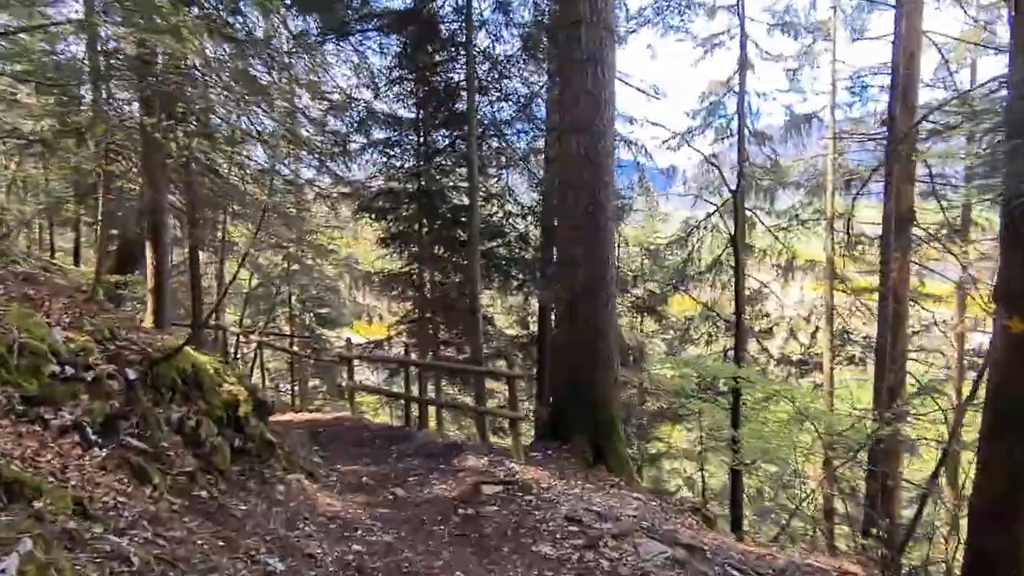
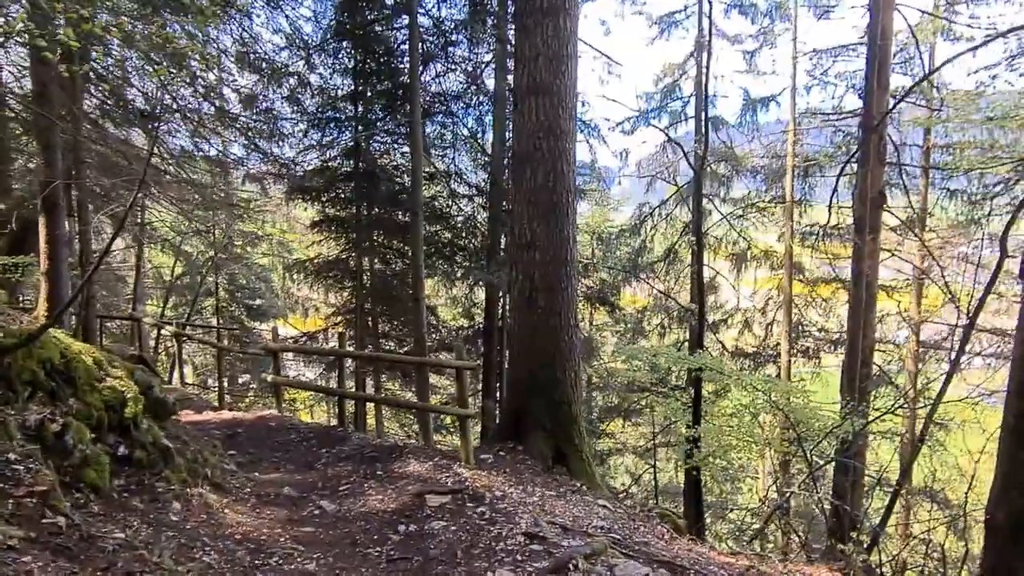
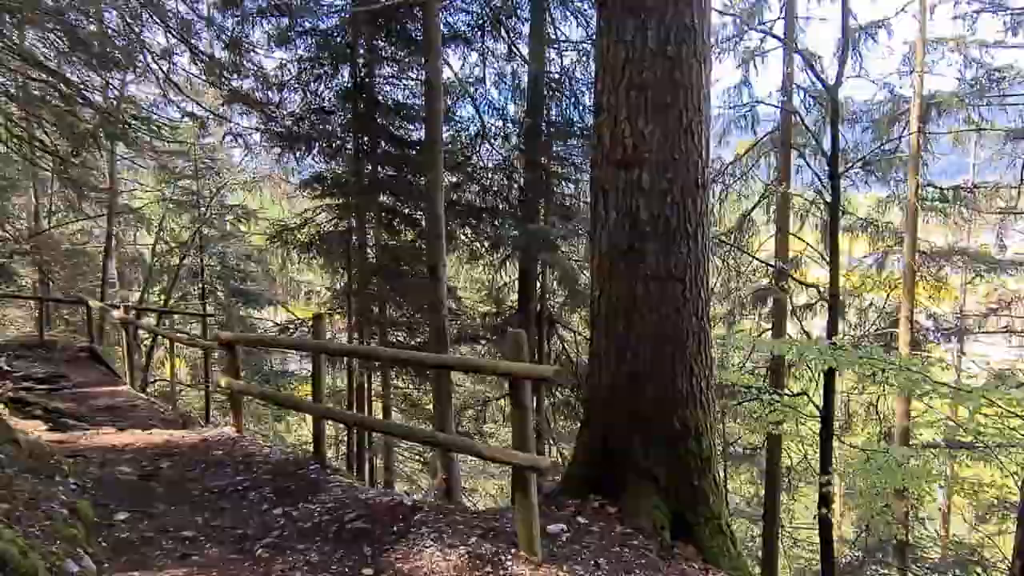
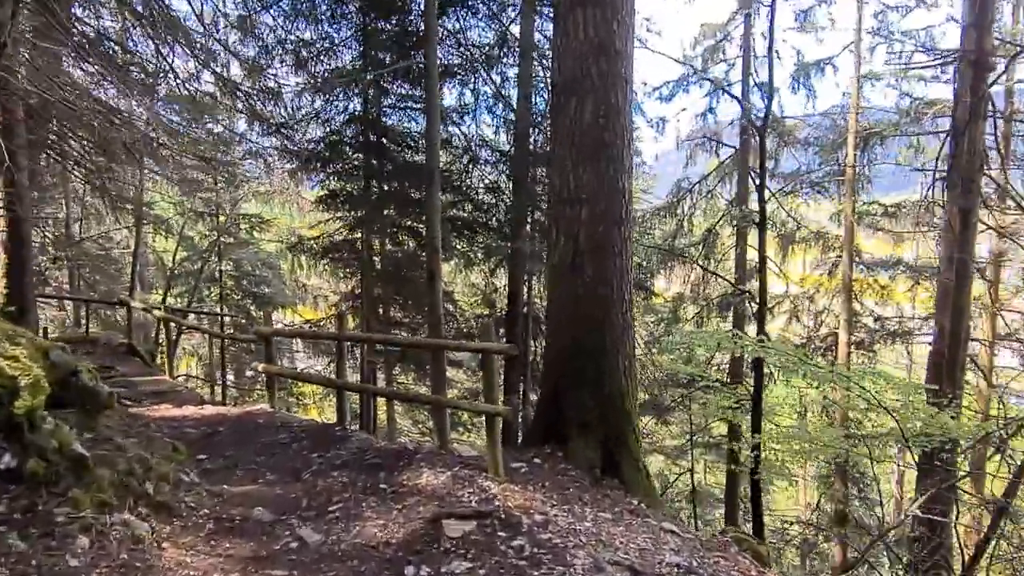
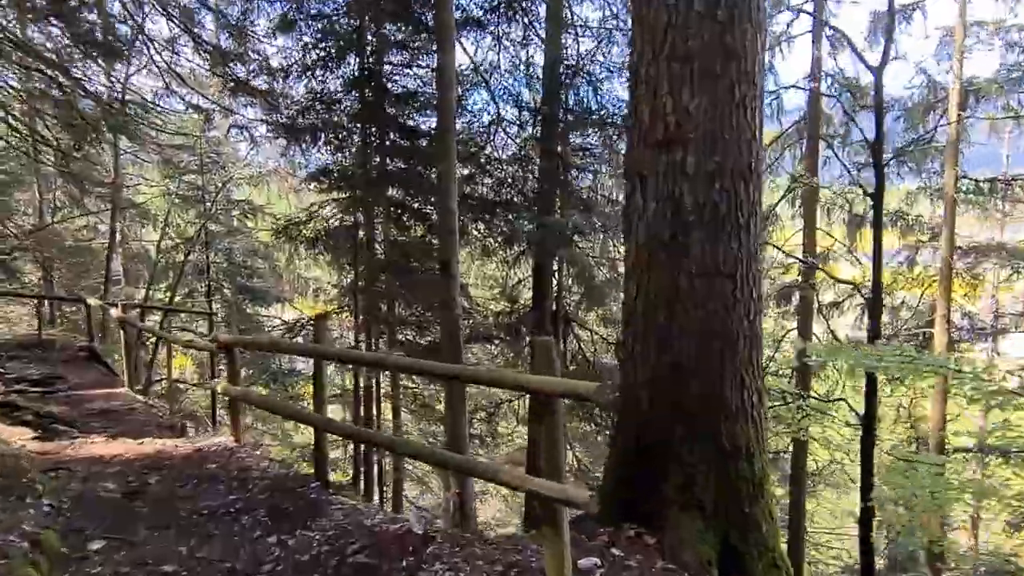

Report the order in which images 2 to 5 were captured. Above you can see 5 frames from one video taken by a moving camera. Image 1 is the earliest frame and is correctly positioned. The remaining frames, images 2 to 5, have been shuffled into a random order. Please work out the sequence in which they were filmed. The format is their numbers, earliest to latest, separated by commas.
2, 4, 3, 5
